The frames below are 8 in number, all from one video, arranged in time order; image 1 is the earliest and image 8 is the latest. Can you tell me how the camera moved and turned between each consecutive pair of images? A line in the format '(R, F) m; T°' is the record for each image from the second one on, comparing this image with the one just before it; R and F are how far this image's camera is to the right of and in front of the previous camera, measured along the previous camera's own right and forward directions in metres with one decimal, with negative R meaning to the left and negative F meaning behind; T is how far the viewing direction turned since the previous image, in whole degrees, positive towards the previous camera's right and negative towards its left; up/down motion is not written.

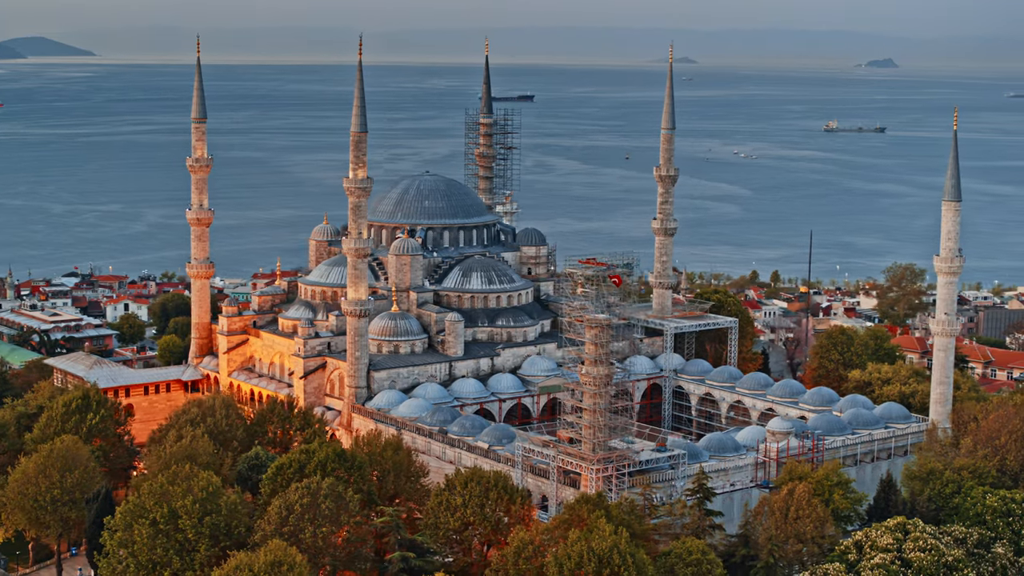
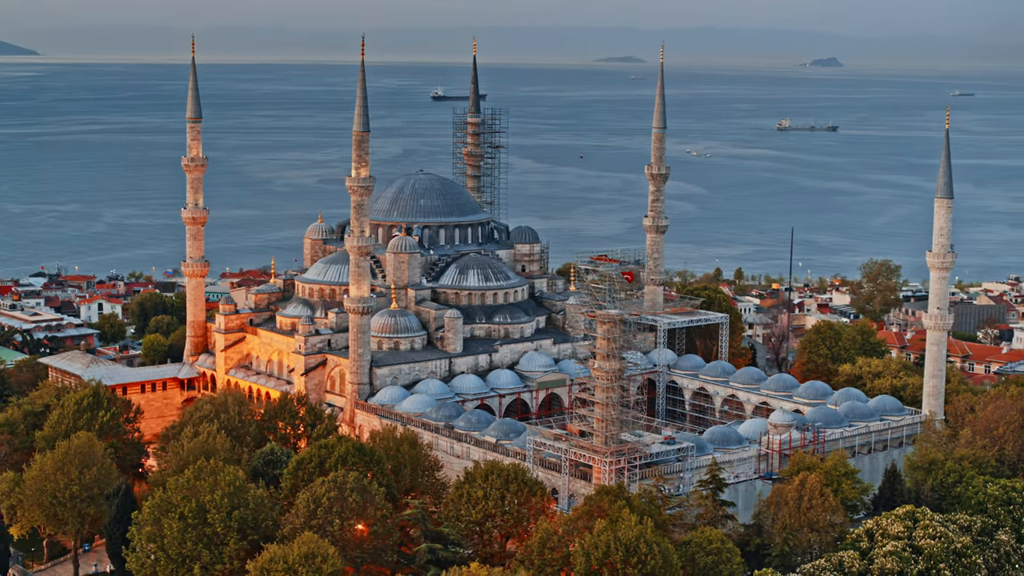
(-1.1, -0.4) m; +2°
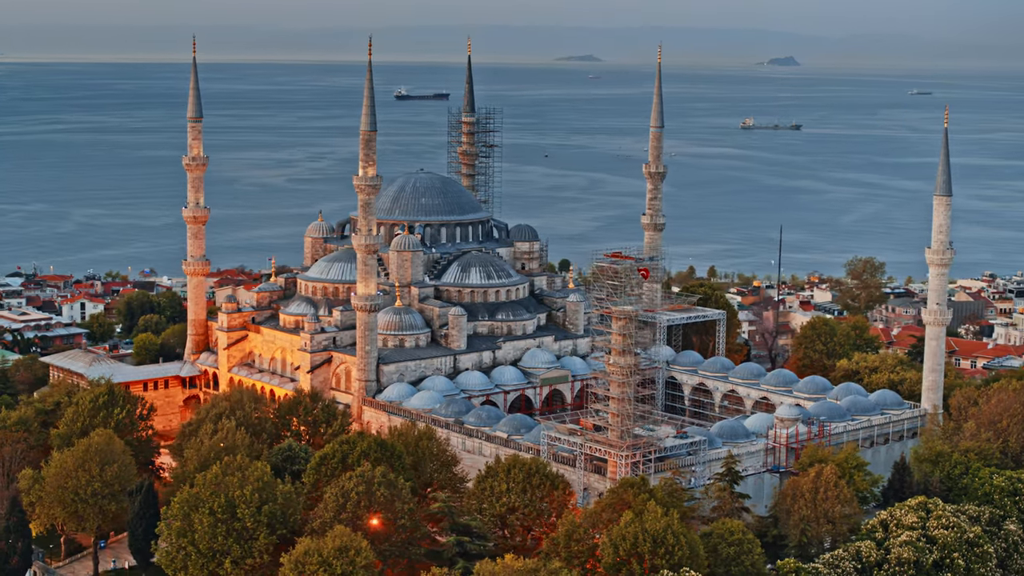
(-1.0, -0.4) m; +1°
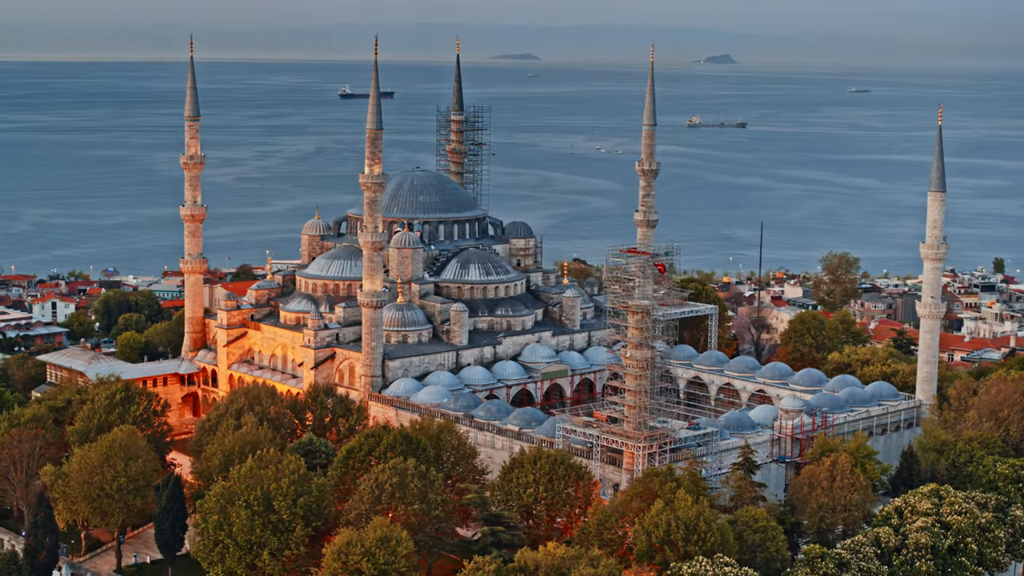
(-1.3, -0.5) m; +2°
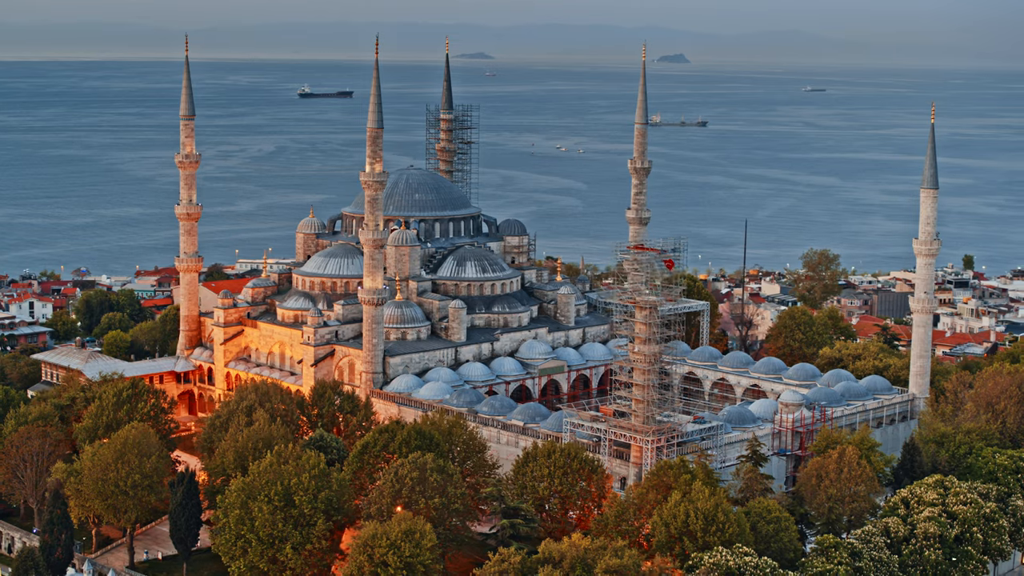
(-0.9, -0.3) m; +1°
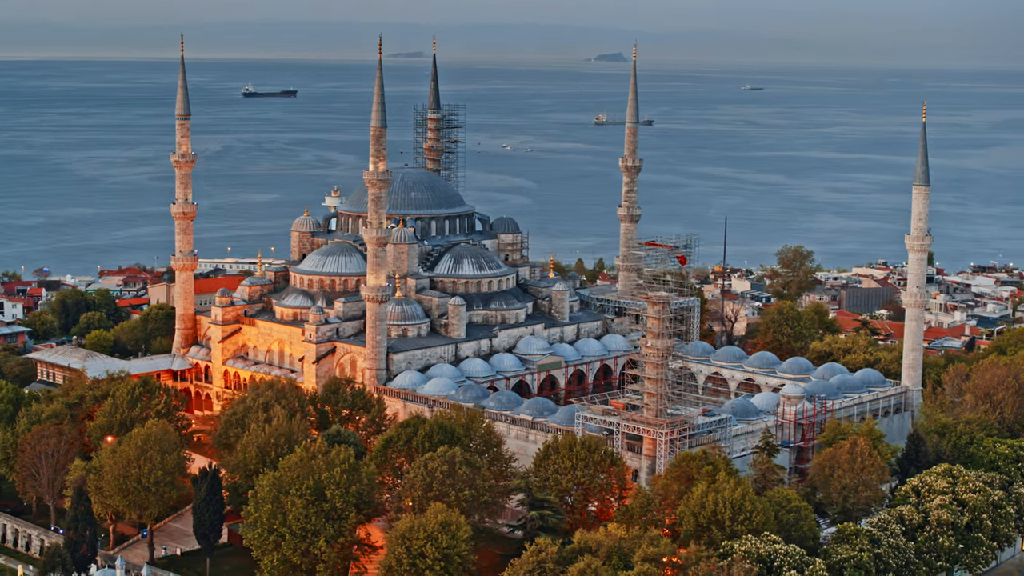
(-1.3, -0.4) m; +2°
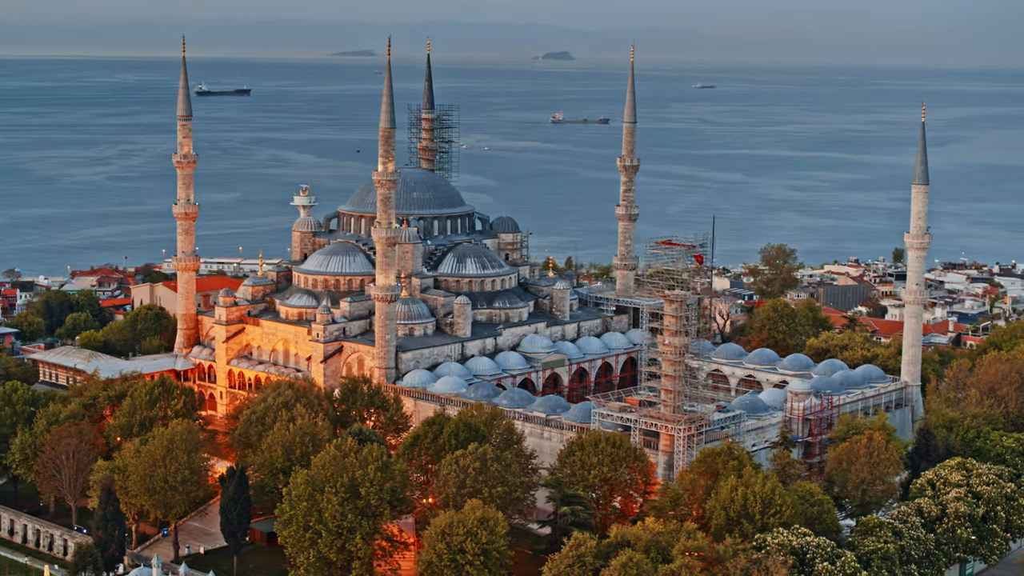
(-1.2, -0.4) m; +2°
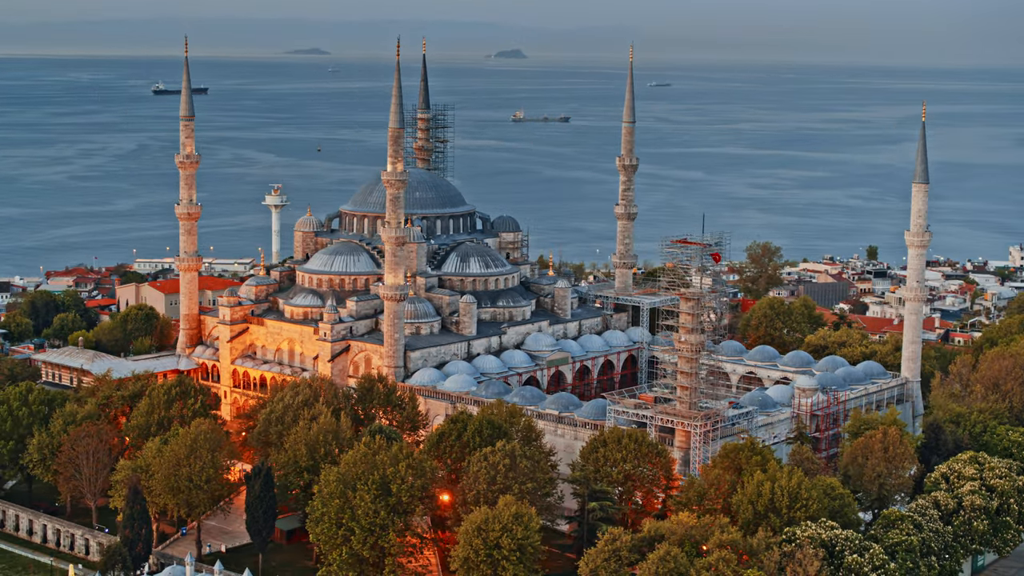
(-1.1, -0.3) m; +1°
